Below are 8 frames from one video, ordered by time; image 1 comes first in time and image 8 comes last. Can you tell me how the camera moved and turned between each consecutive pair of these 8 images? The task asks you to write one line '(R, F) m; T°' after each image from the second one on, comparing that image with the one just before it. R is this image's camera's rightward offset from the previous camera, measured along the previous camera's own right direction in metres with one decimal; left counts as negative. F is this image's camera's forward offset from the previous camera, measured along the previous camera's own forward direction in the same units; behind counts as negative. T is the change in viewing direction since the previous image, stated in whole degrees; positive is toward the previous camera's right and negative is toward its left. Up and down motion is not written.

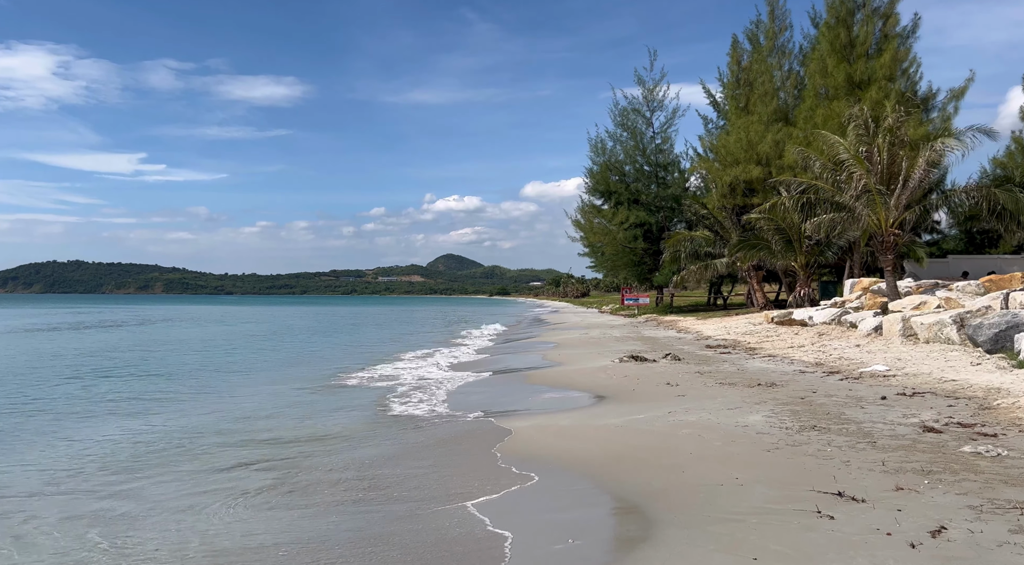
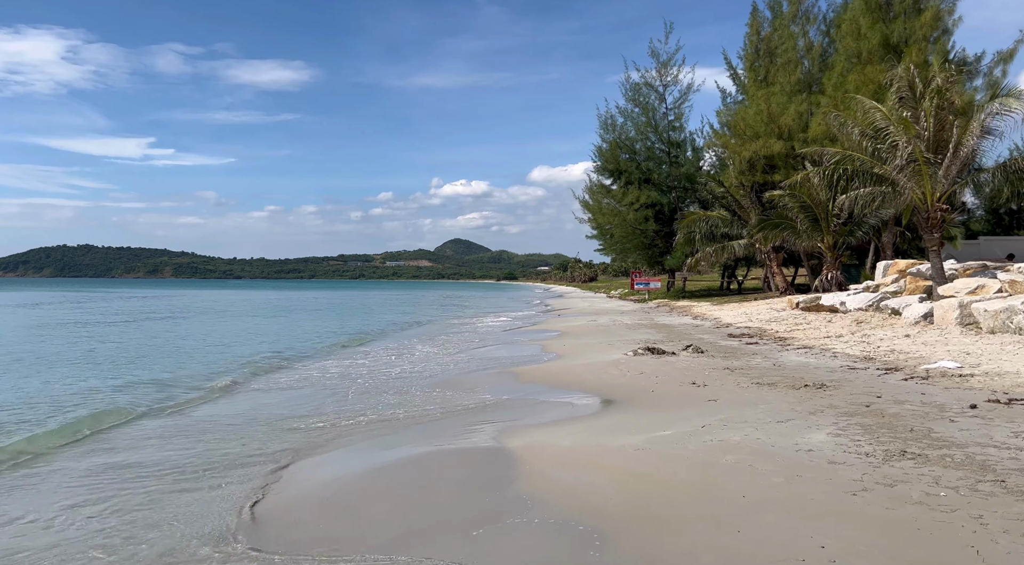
(+0.2, +2.1) m; -1°
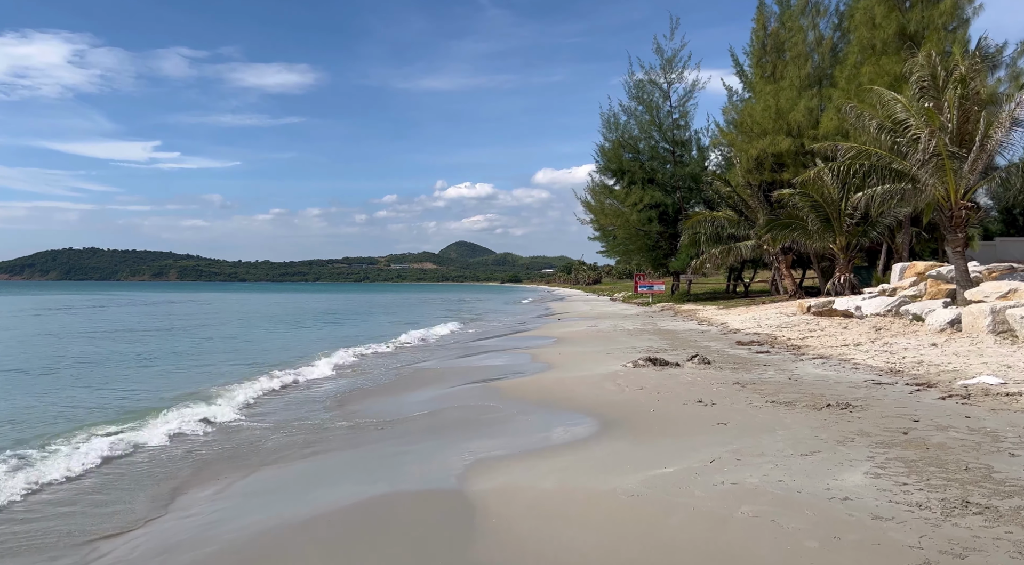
(+0.3, +1.2) m; 0°
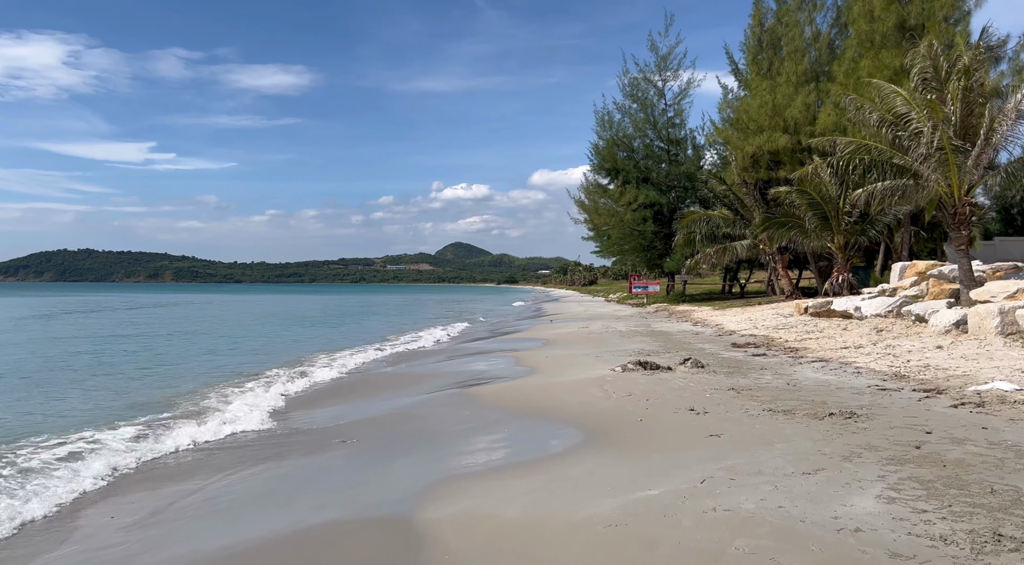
(+0.2, +0.7) m; 0°
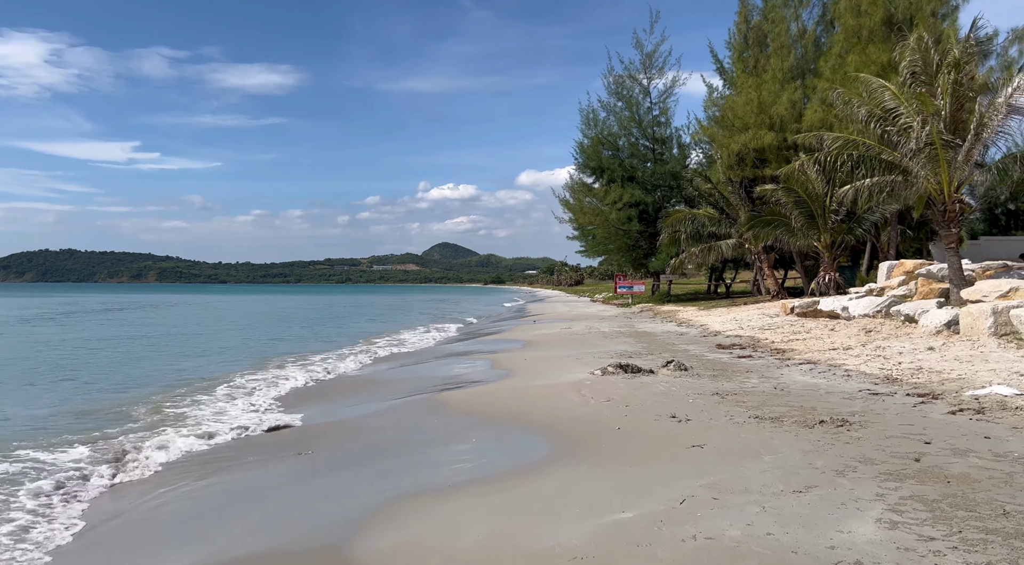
(+0.2, +0.6) m; +1°
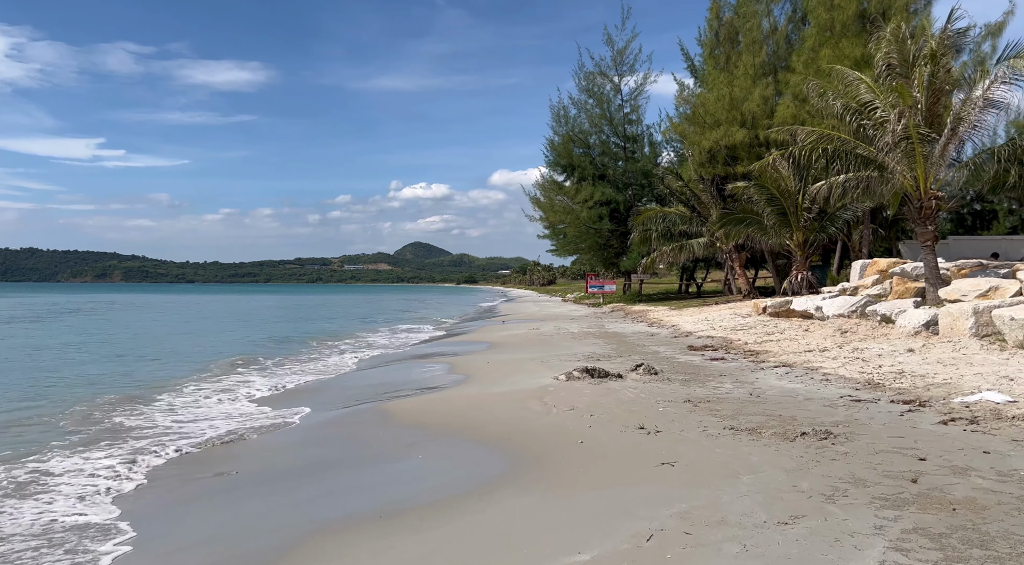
(+0.2, +0.8) m; +2°
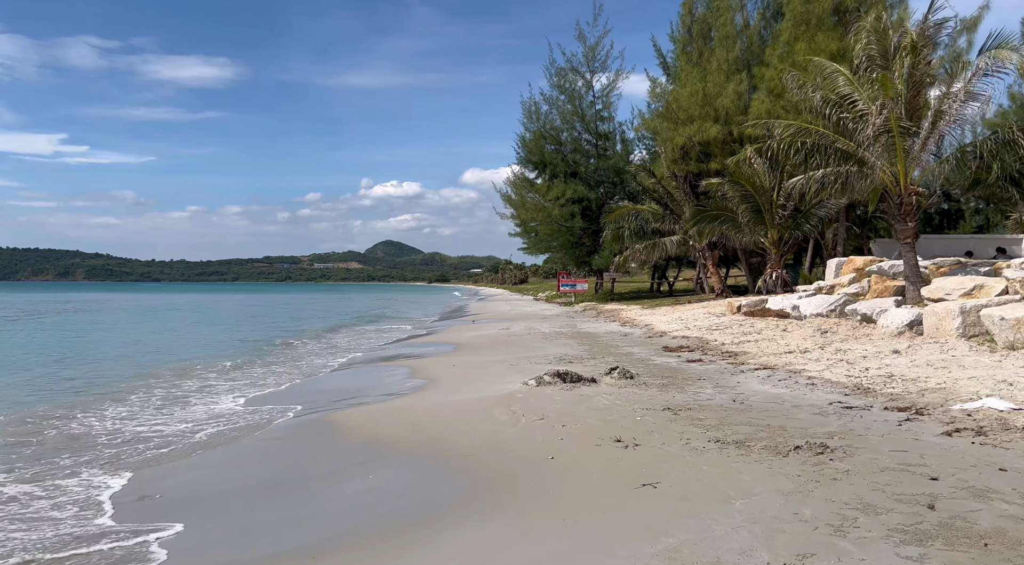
(+0.1, +0.7) m; +2°
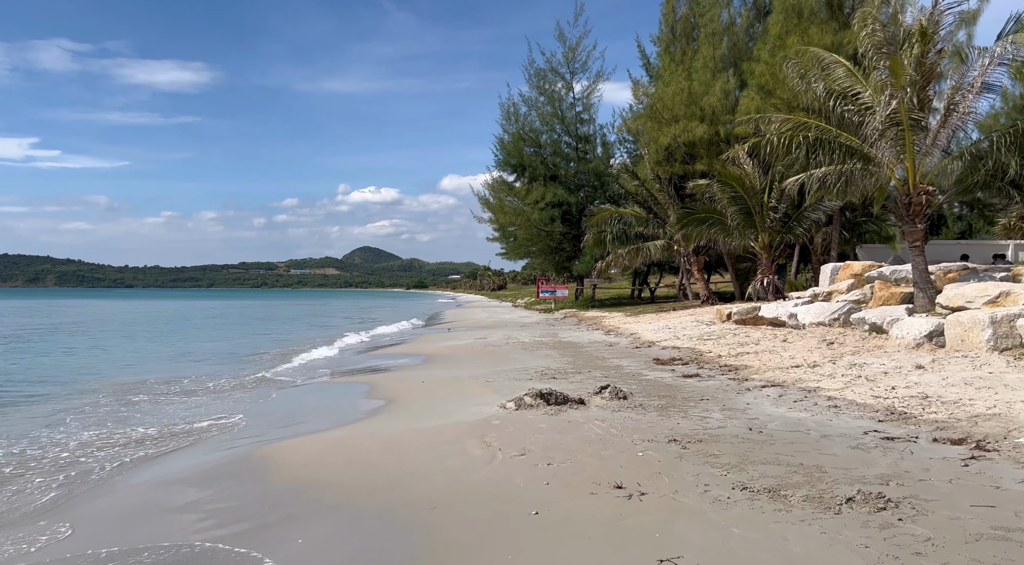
(0.0, +1.4) m; +2°
